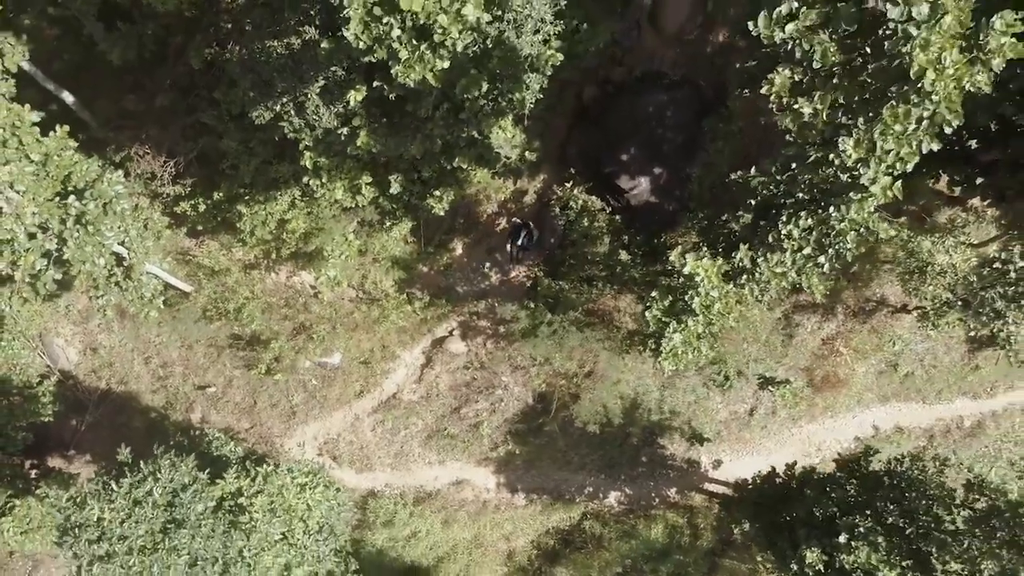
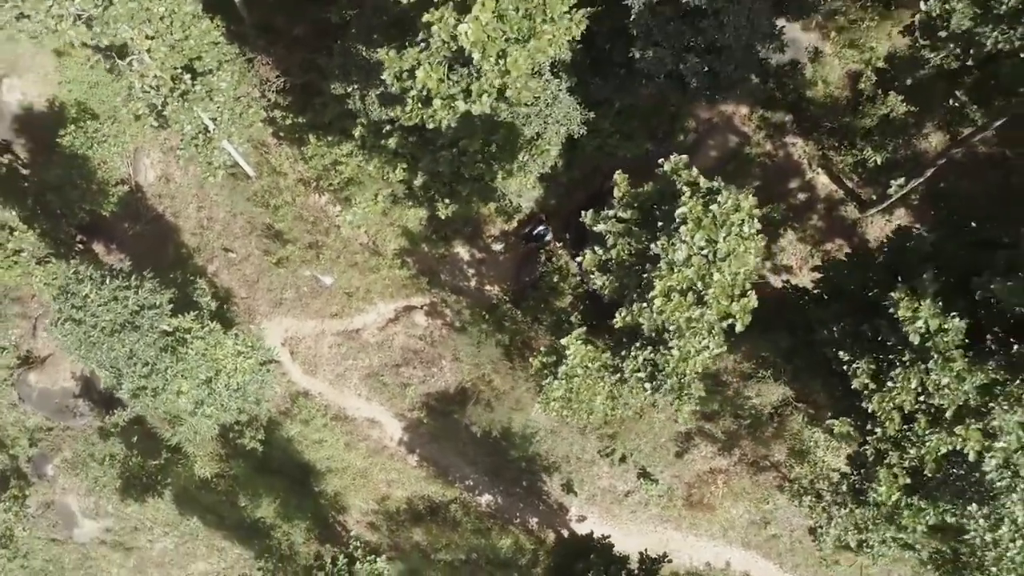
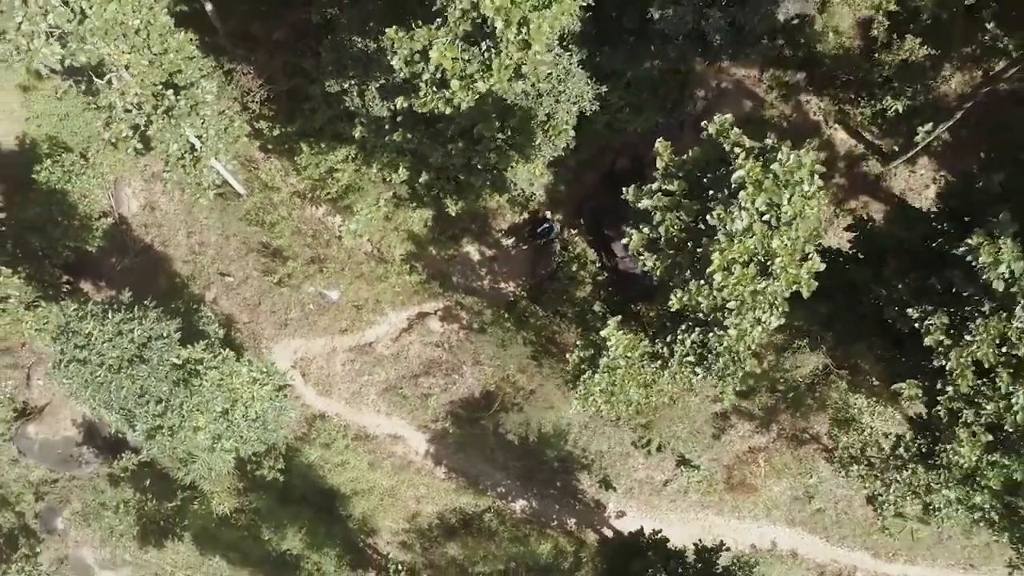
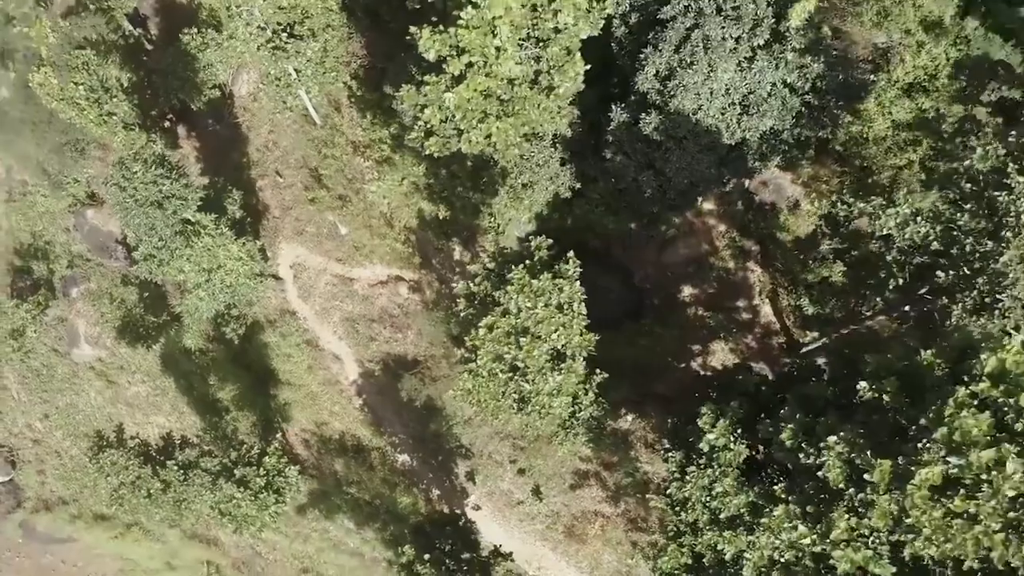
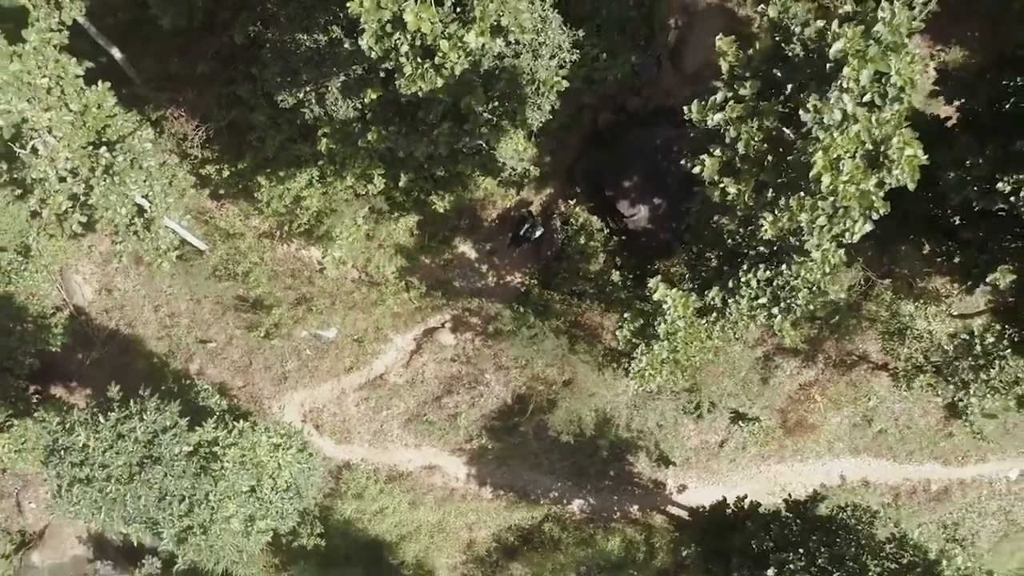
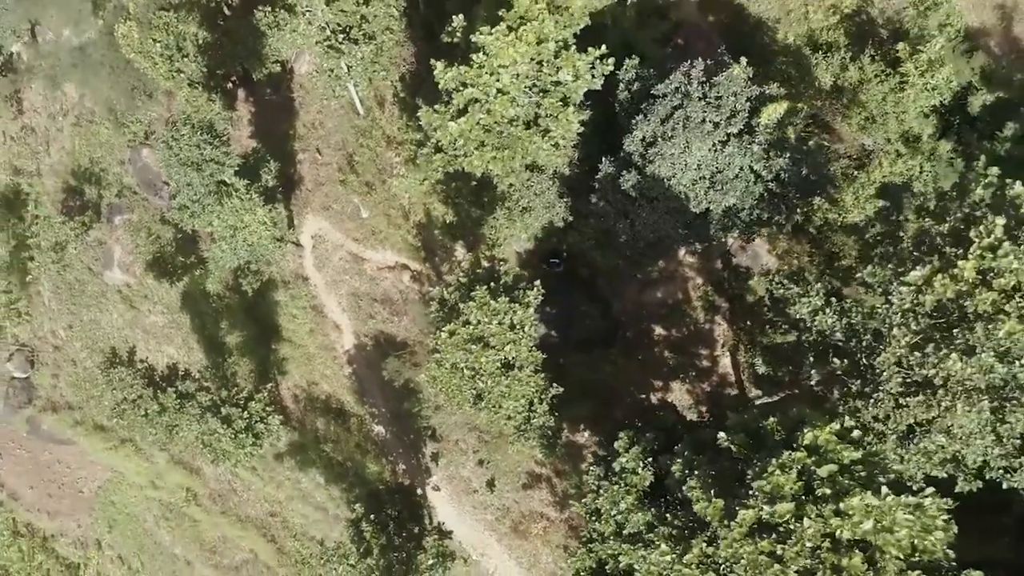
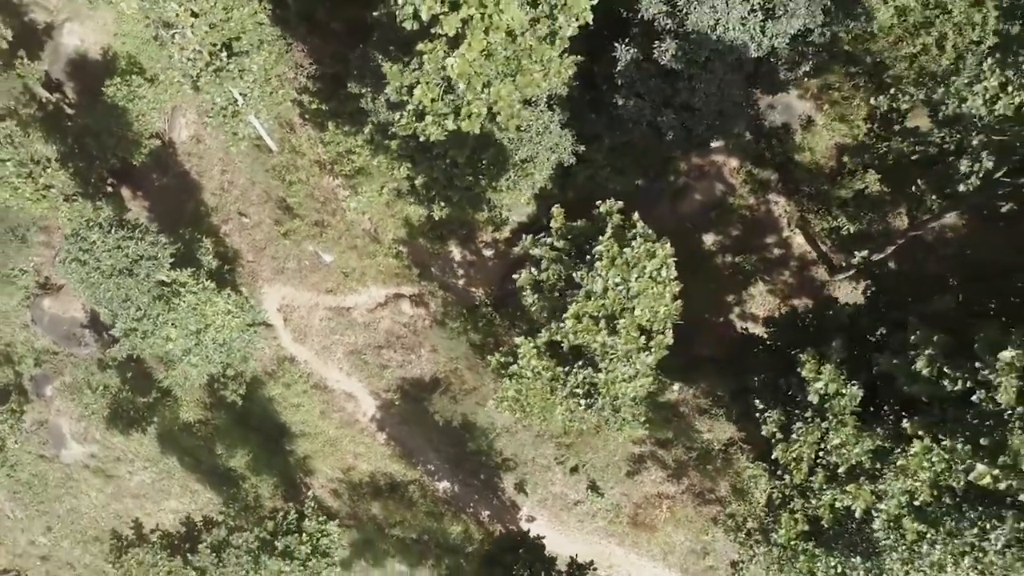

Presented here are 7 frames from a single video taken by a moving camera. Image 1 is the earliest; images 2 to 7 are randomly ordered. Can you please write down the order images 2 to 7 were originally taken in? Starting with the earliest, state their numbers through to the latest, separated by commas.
5, 3, 2, 7, 4, 6
